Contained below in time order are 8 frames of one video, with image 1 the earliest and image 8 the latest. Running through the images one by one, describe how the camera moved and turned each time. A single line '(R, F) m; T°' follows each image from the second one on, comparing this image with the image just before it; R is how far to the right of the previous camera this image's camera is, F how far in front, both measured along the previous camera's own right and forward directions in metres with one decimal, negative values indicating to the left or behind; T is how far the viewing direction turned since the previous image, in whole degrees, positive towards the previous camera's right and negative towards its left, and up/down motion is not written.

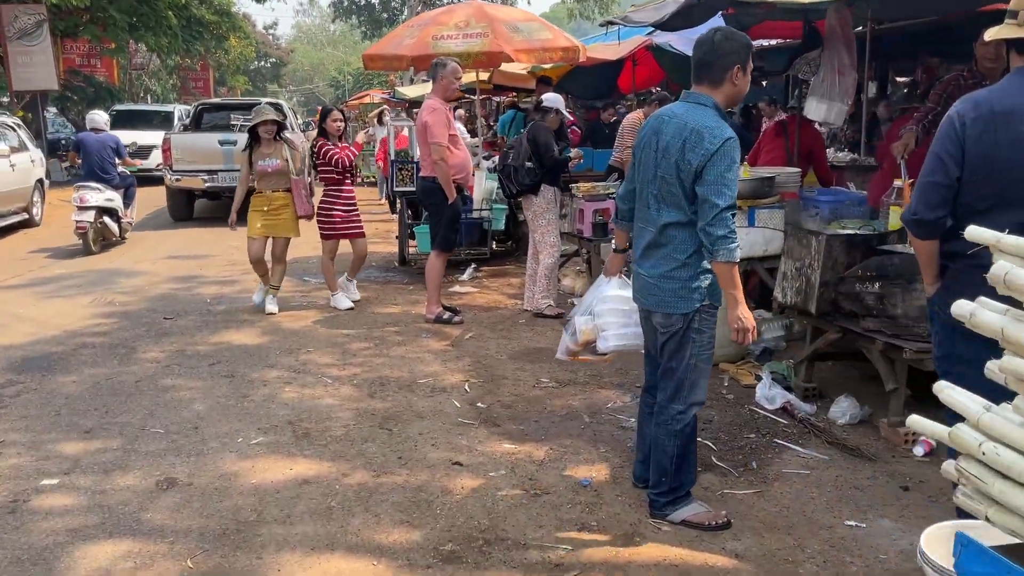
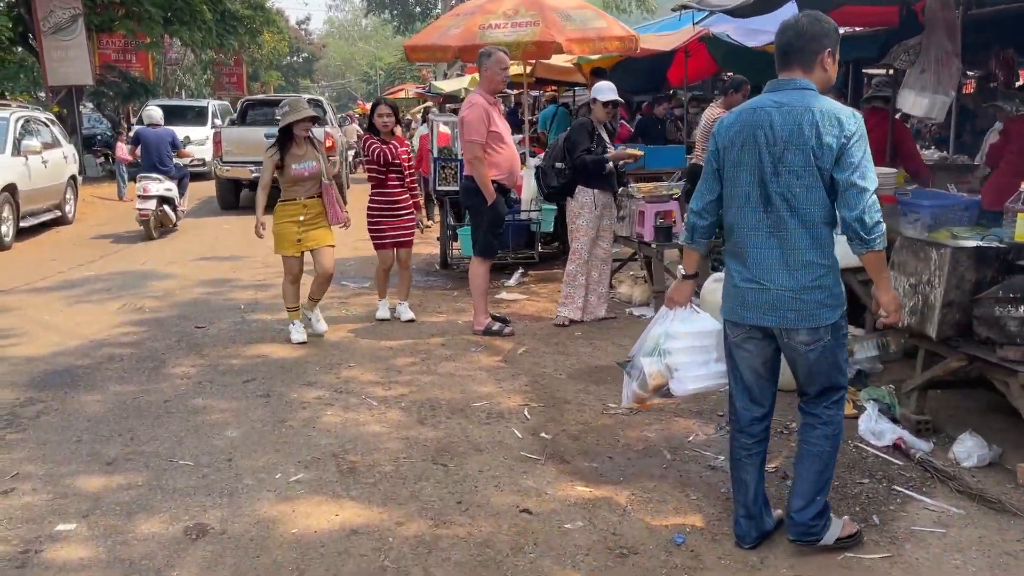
(-0.2, +0.5) m; -2°
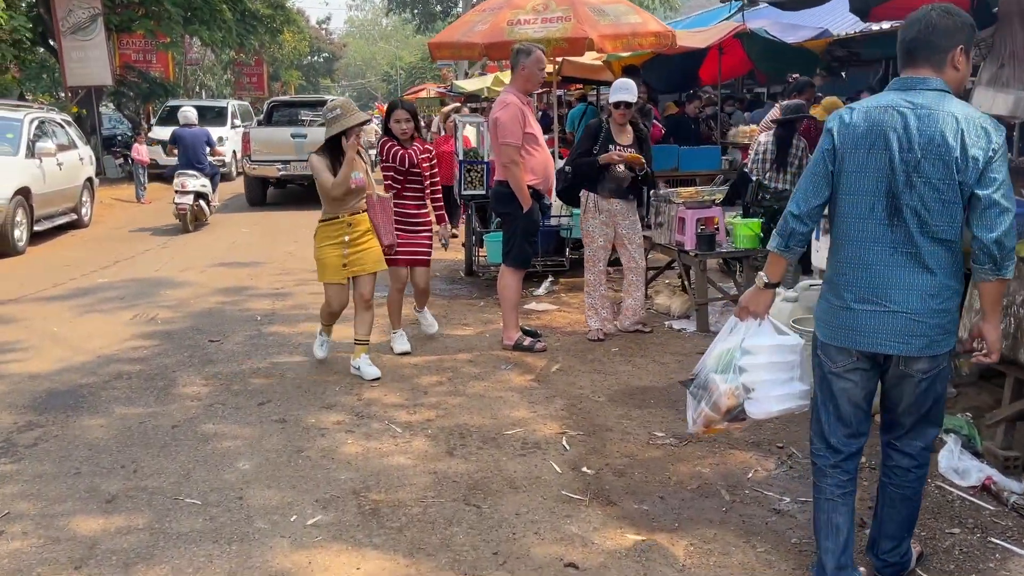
(-0.1, +0.4) m; -1°
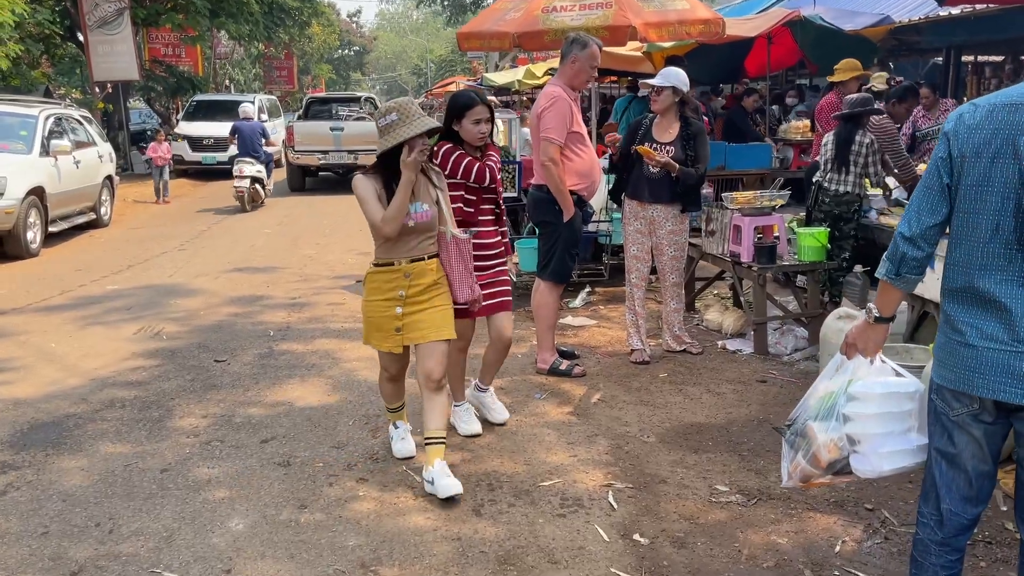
(0.0, +0.6) m; -2°
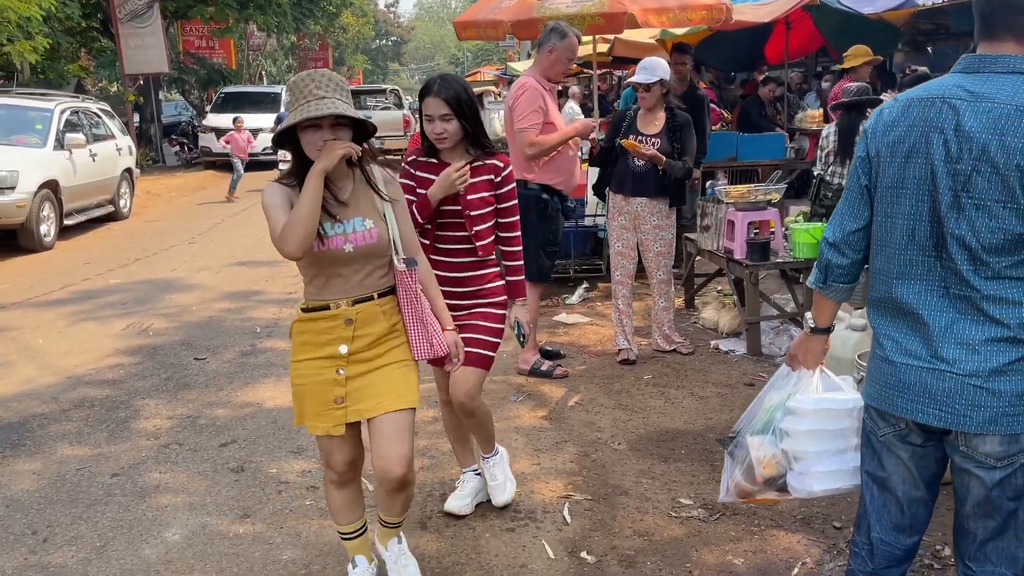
(+0.3, +0.2) m; -3°
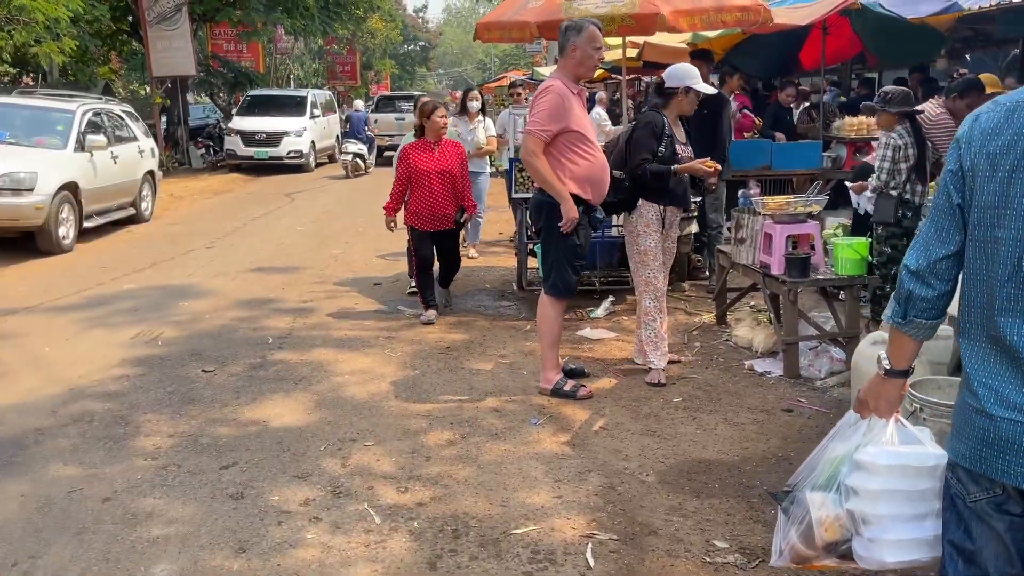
(0.0, +0.3) m; -2°
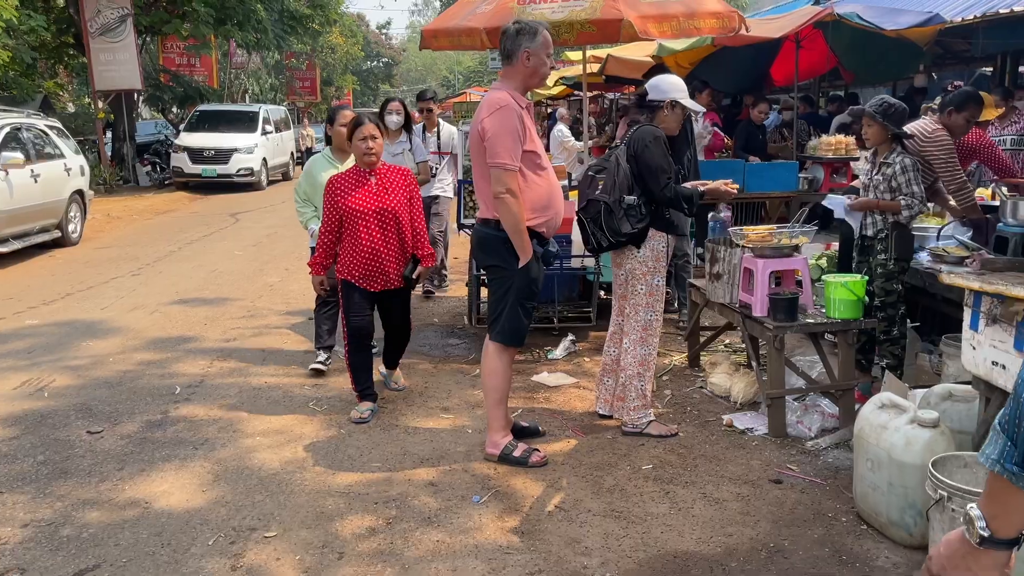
(+0.1, +0.7) m; +2°
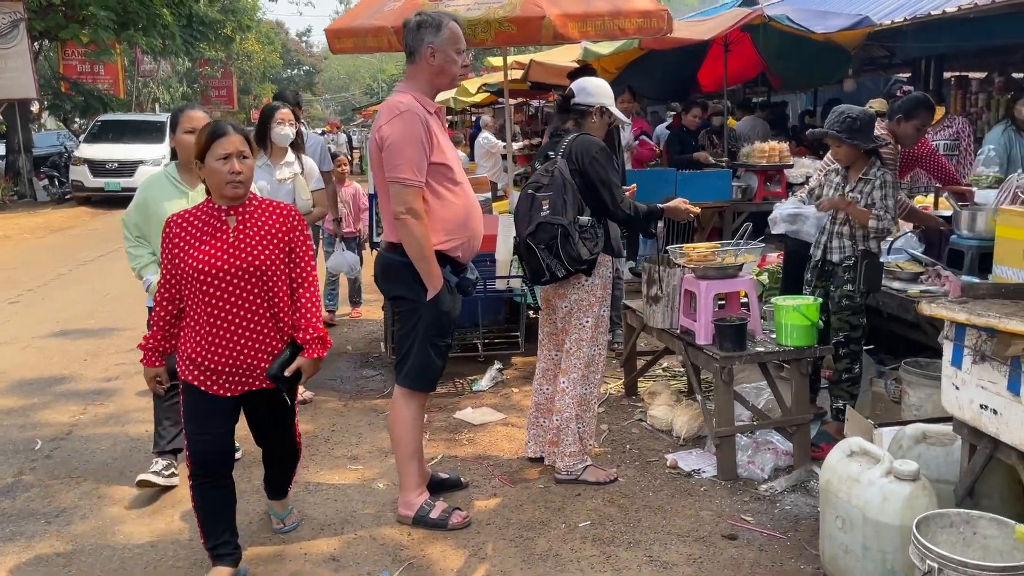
(+0.1, +0.5) m; +5°
